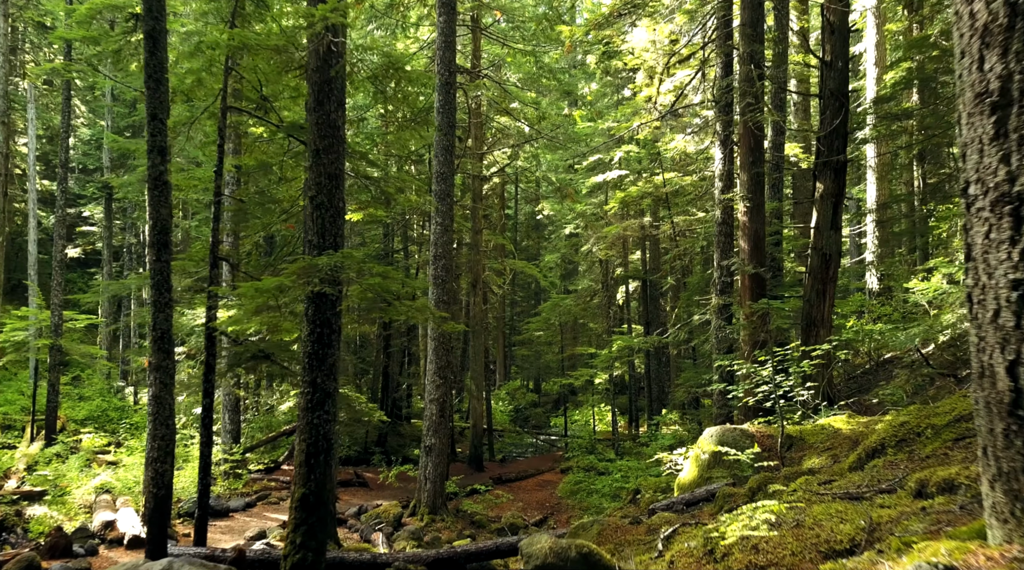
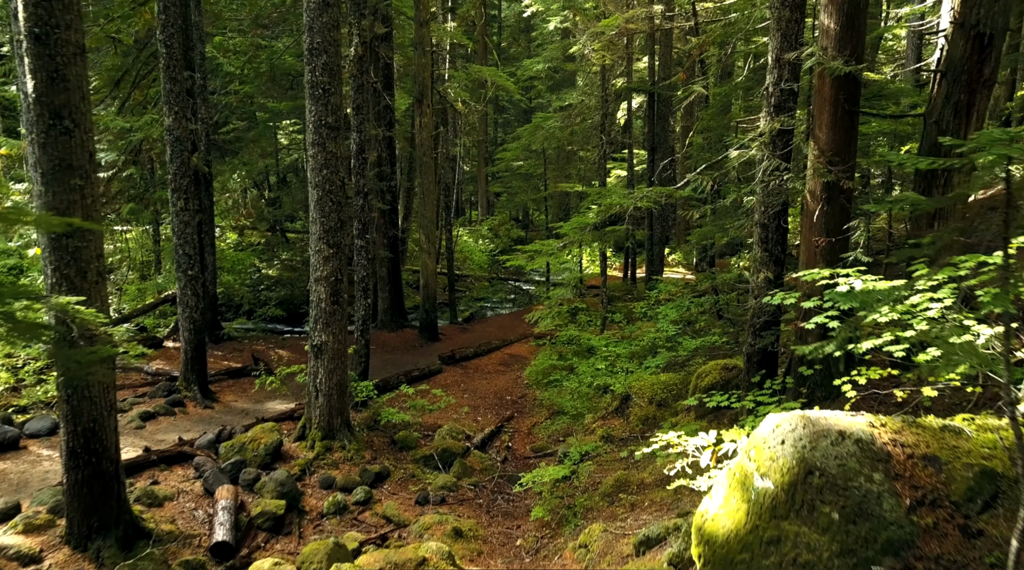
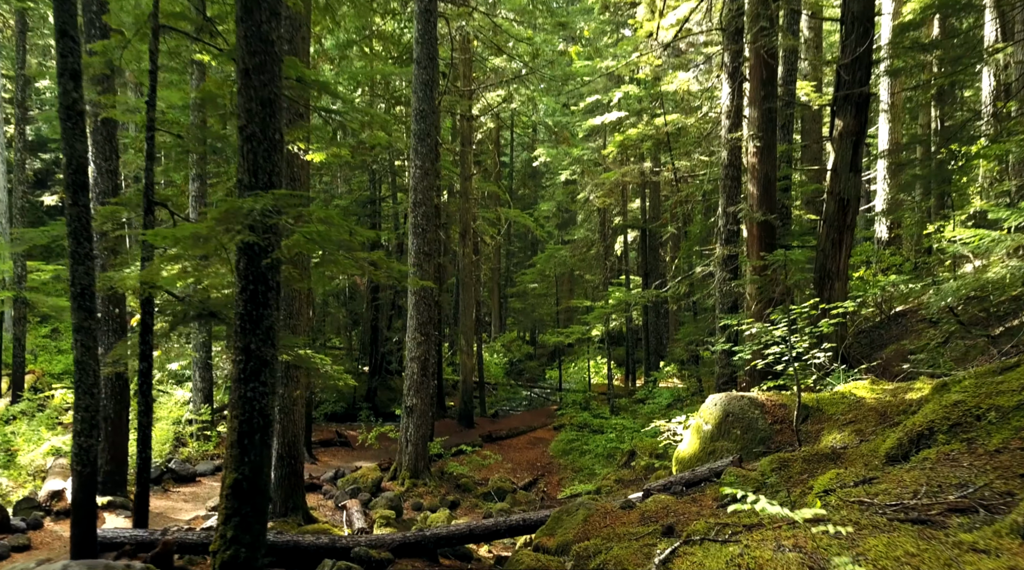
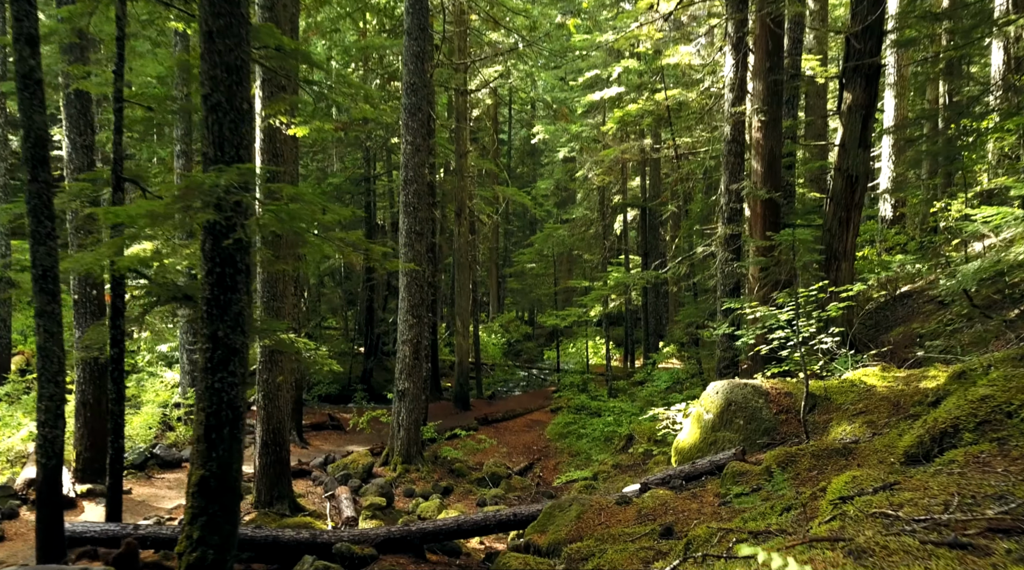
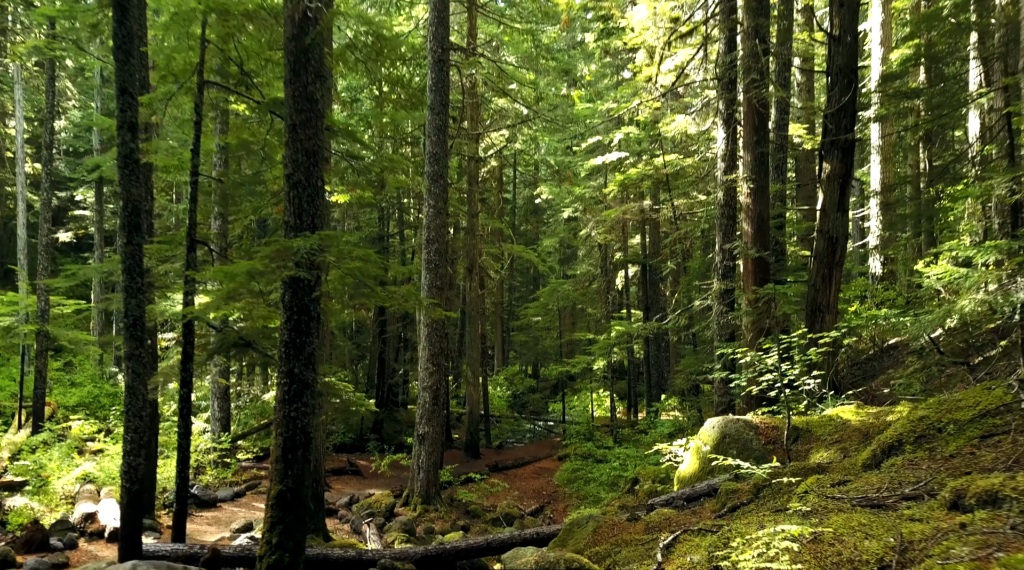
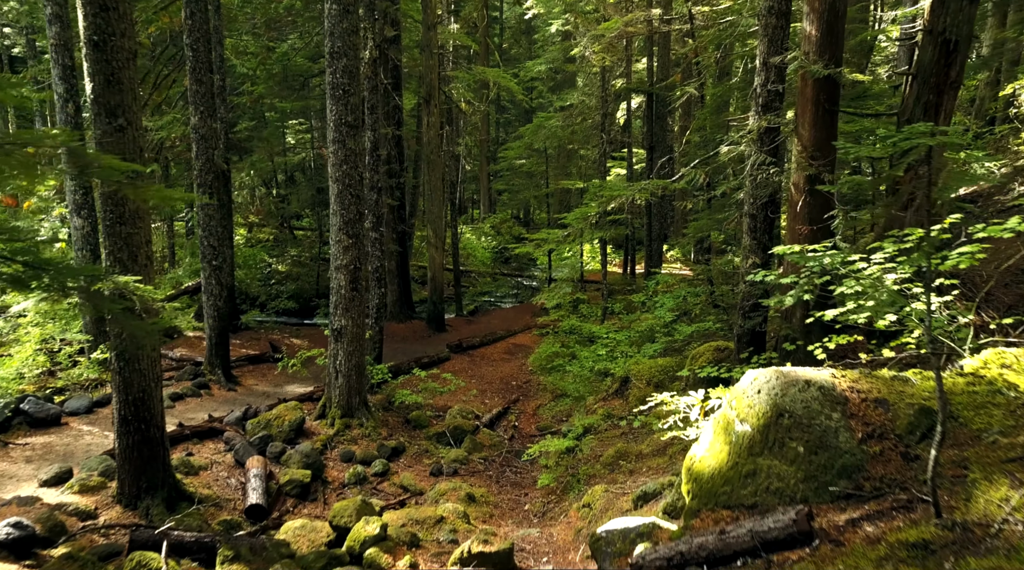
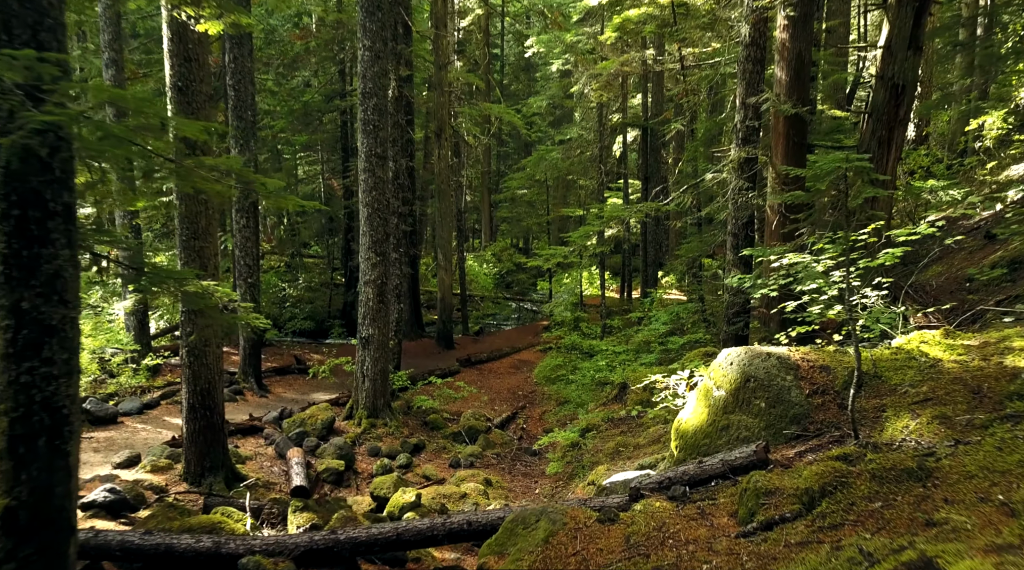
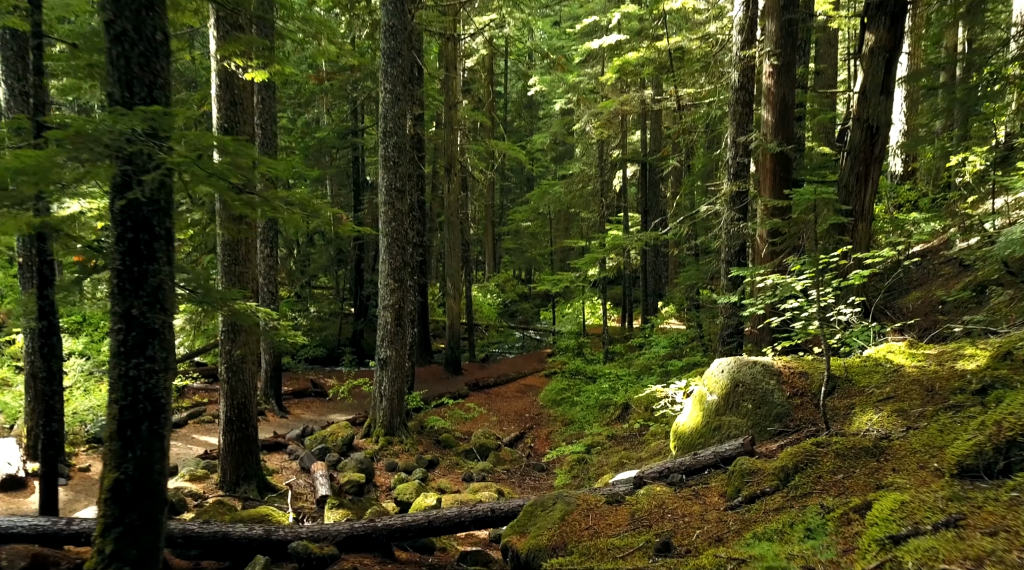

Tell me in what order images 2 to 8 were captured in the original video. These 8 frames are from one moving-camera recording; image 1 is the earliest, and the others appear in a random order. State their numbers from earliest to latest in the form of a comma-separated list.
5, 3, 4, 8, 7, 6, 2
